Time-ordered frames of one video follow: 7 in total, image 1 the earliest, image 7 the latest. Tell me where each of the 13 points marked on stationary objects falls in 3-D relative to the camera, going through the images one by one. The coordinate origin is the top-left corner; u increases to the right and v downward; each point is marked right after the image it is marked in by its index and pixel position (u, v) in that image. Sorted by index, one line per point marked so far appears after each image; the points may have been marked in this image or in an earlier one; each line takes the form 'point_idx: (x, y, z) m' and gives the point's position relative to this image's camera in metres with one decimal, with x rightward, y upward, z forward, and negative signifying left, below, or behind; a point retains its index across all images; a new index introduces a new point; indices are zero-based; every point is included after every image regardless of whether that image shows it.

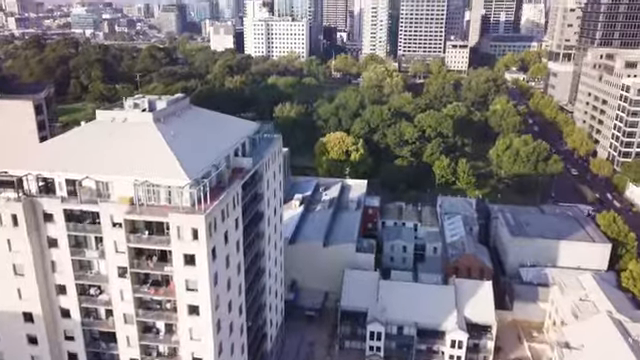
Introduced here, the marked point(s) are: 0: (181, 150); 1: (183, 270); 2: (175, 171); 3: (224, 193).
0: (-5.4, +1.2, +19.9) m
1: (-4.8, -3.2, +18.0) m
2: (-5.3, +0.3, +18.5) m
3: (-3.7, -0.5, +19.5) m
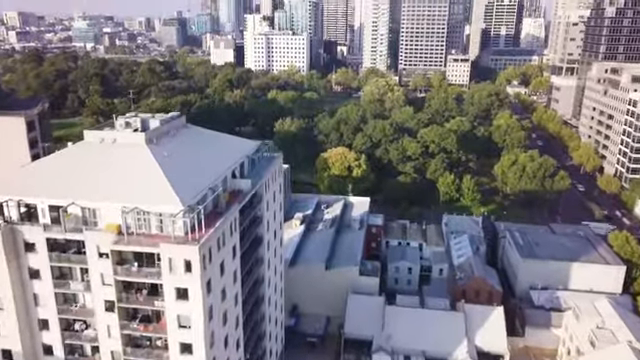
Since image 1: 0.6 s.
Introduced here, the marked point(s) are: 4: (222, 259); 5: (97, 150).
0: (-5.3, +0.2, +18.5) m
1: (-4.7, -4.0, +16.5) m
2: (-5.1, -0.5, +17.1) m
3: (-3.5, -1.4, +18.1) m
4: (-3.5, -2.8, +18.1) m
5: (-8.5, +1.1, +19.5) m
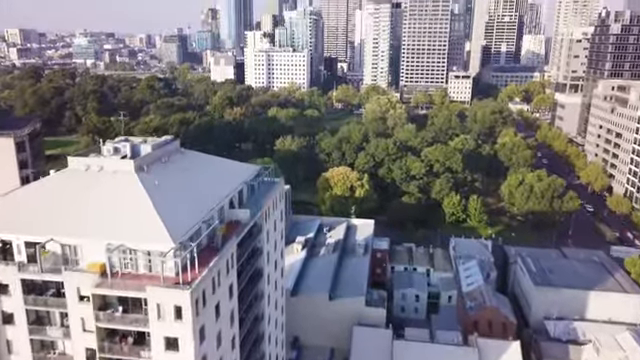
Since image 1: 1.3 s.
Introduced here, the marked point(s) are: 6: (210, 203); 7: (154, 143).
0: (-5.1, -0.8, +16.8) m
1: (-4.4, -5.0, +14.6) m
2: (-4.9, -1.6, +15.4) m
3: (-3.3, -2.4, +16.3) m
4: (-3.3, -3.8, +16.3) m
5: (-8.3, 0.0, +17.8) m
6: (-4.0, -0.8, +18.4) m
7: (-6.5, +1.4, +19.8) m
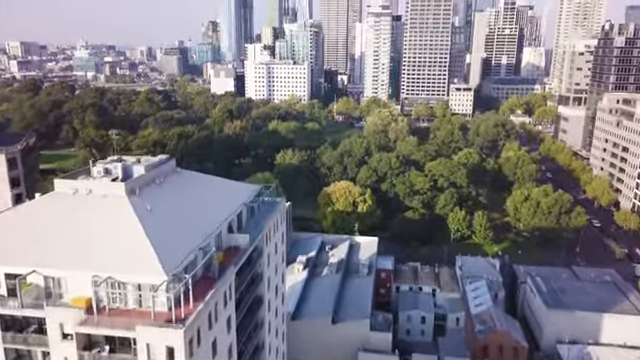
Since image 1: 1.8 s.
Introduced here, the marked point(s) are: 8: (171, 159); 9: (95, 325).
0: (-4.9, -1.6, +15.5) m
1: (-4.3, -5.7, +13.3) m
2: (-4.8, -2.3, +14.1) m
3: (-3.1, -3.2, +15.0) m
4: (-3.1, -4.6, +14.9) m
5: (-8.1, -0.7, +16.5) m
6: (-3.8, -1.6, +17.2) m
7: (-6.3, +0.6, +18.6) m
8: (-5.8, +0.8, +19.9) m
9: (-5.8, -3.7, +13.2) m
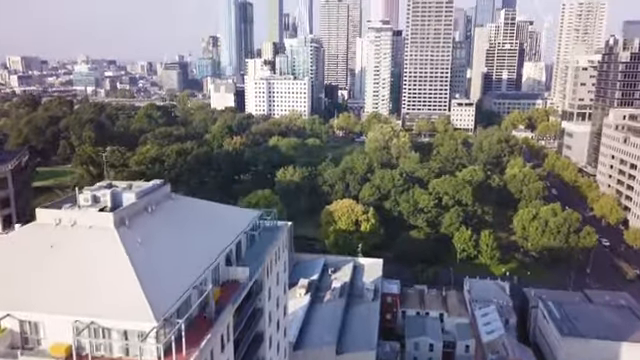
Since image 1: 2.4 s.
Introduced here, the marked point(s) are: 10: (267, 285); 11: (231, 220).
0: (-4.7, -2.4, +14.0) m
1: (-4.1, -6.5, +11.7) m
2: (-4.5, -3.1, +12.6) m
3: (-2.9, -4.0, +13.5) m
4: (-2.9, -5.4, +13.3) m
5: (-7.9, -1.6, +15.0) m
6: (-3.6, -2.5, +15.7) m
7: (-6.1, -0.3, +17.2) m
8: (-5.6, -0.2, +18.4) m
9: (-5.6, -4.5, +11.7) m
10: (-2.0, -4.1, +19.4) m
11: (-3.3, -1.5, +19.4) m
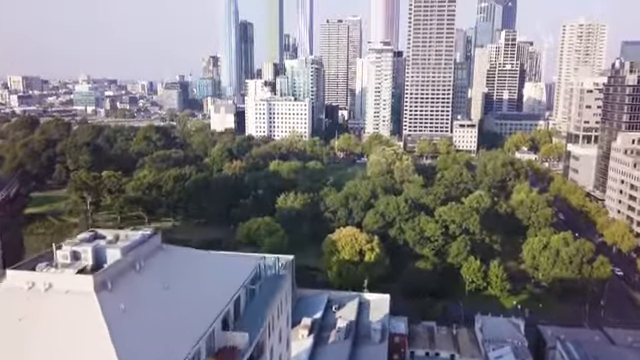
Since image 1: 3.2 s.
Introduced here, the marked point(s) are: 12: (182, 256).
0: (-4.4, -3.9, +12.1) m
1: (-3.8, -7.9, +9.5) m
2: (-4.3, -4.5, +10.6) m
3: (-2.6, -5.4, +11.5) m
4: (-2.6, -6.8, +11.3) m
5: (-7.6, -3.1, +13.1) m
6: (-3.3, -4.0, +13.7) m
7: (-5.8, -1.9, +15.3) m
8: (-5.3, -1.7, +16.6) m
9: (-5.3, -5.9, +9.6) m
10: (-1.7, -5.7, +17.4) m
11: (-3.1, -3.2, +17.4) m
12: (-4.6, -2.5, +17.4) m
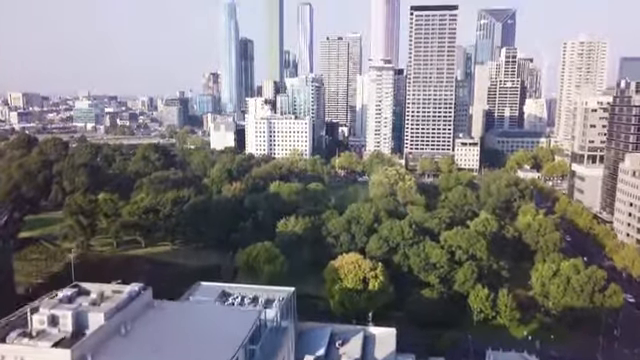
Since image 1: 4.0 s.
0: (-4.2, -5.2, +10.4) m
1: (-3.6, -9.1, +7.8) m
2: (-4.0, -5.7, +8.9) m
3: (-2.4, -6.7, +9.8) m
4: (-2.4, -8.1, +9.5) m
5: (-7.4, -4.4, +11.5) m
6: (-3.1, -5.4, +12.1) m
7: (-5.6, -3.3, +13.7) m
8: (-5.1, -3.2, +15.0) m
9: (-5.1, -7.1, +7.9) m
10: (-1.5, -7.1, +15.7) m
11: (-2.8, -4.6, +15.8) m
12: (-4.4, -4.0, +15.8) m
